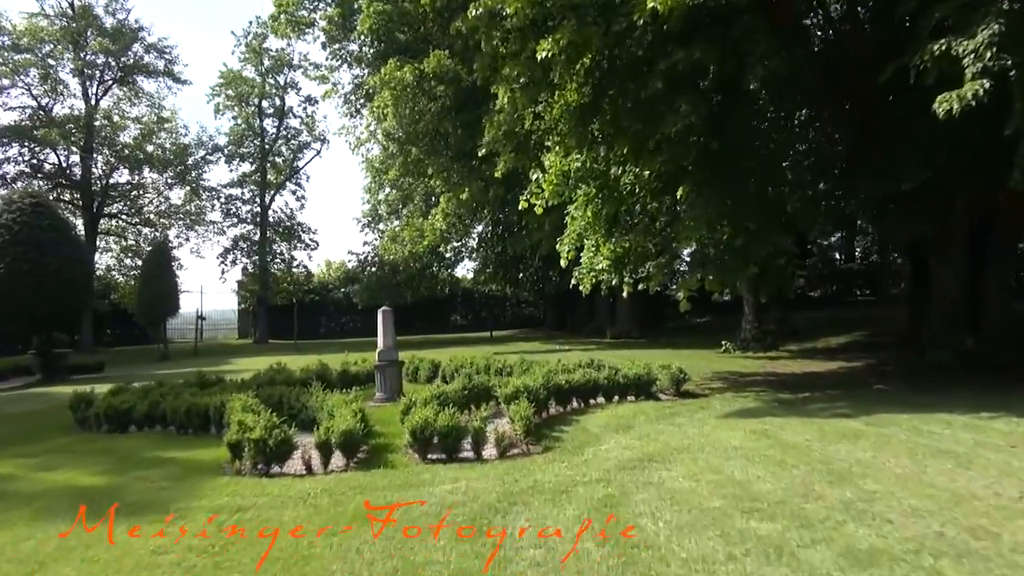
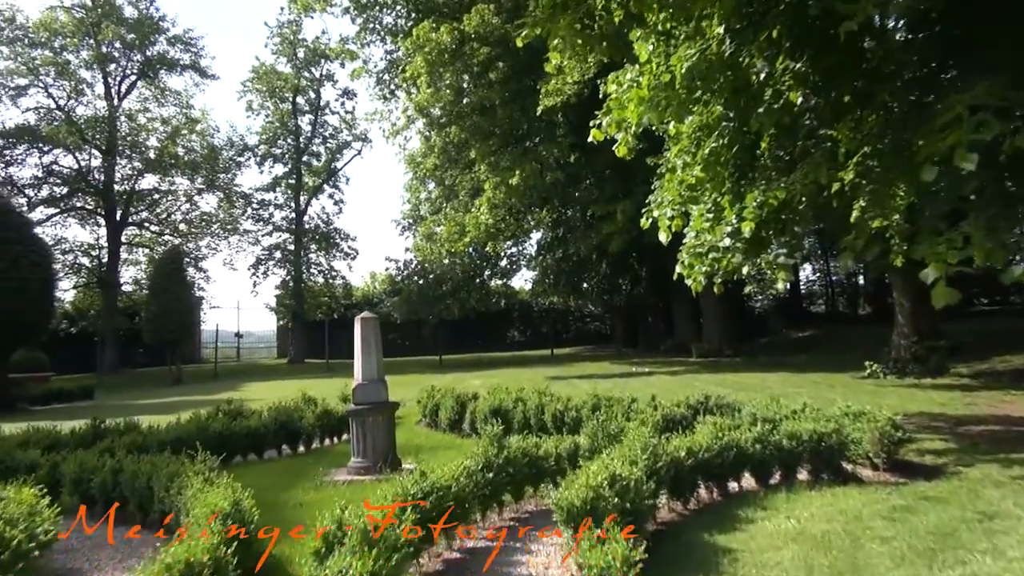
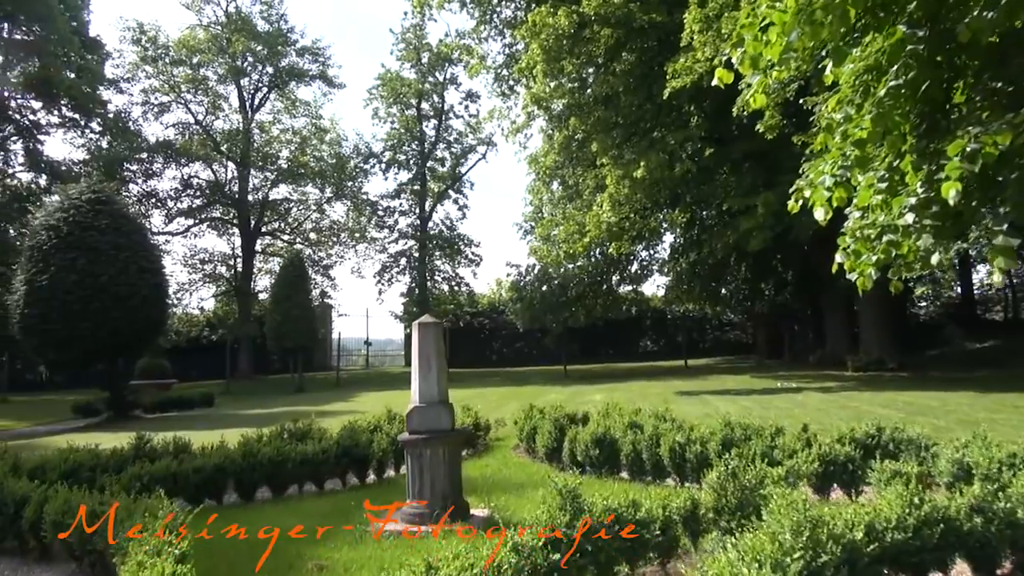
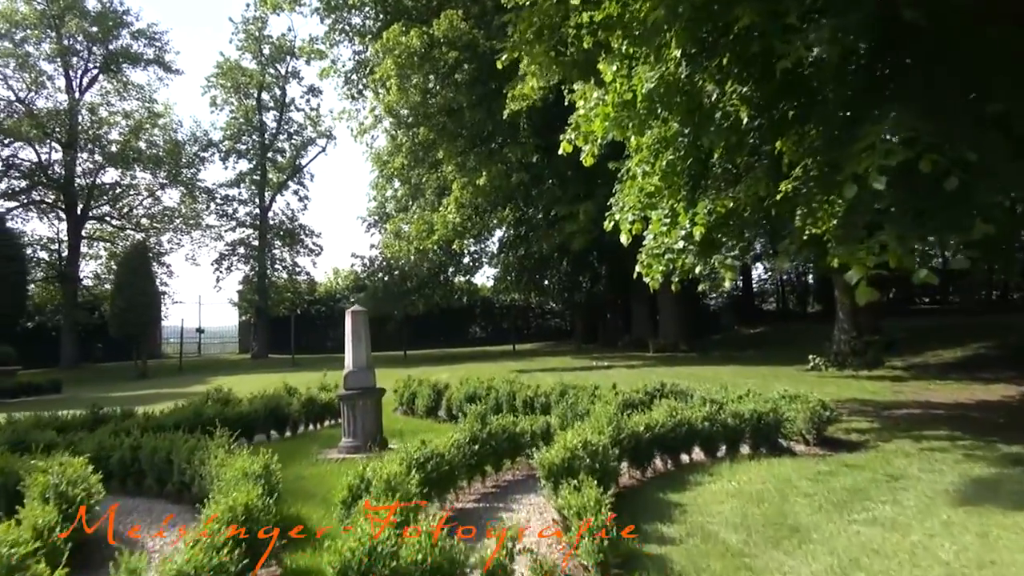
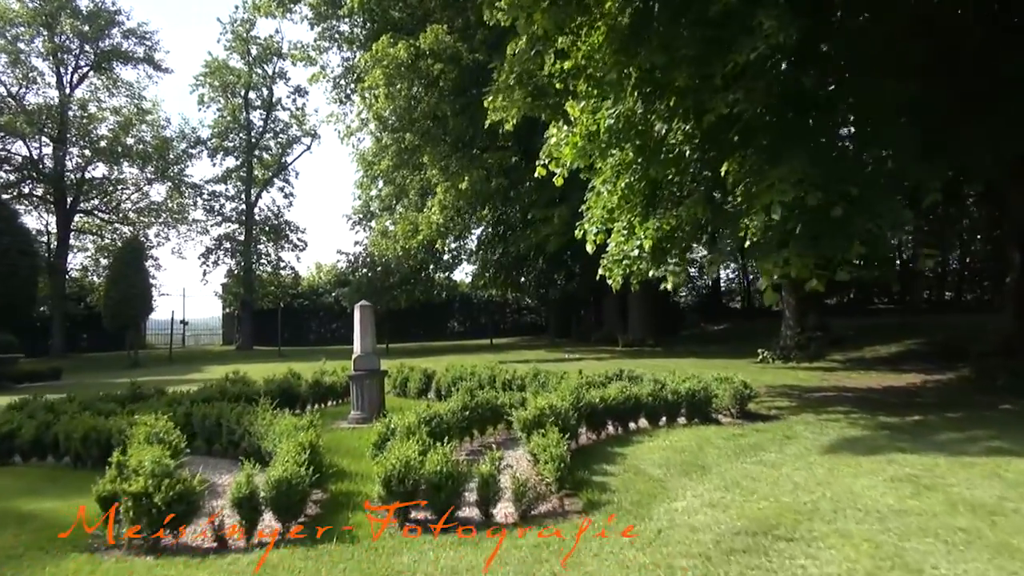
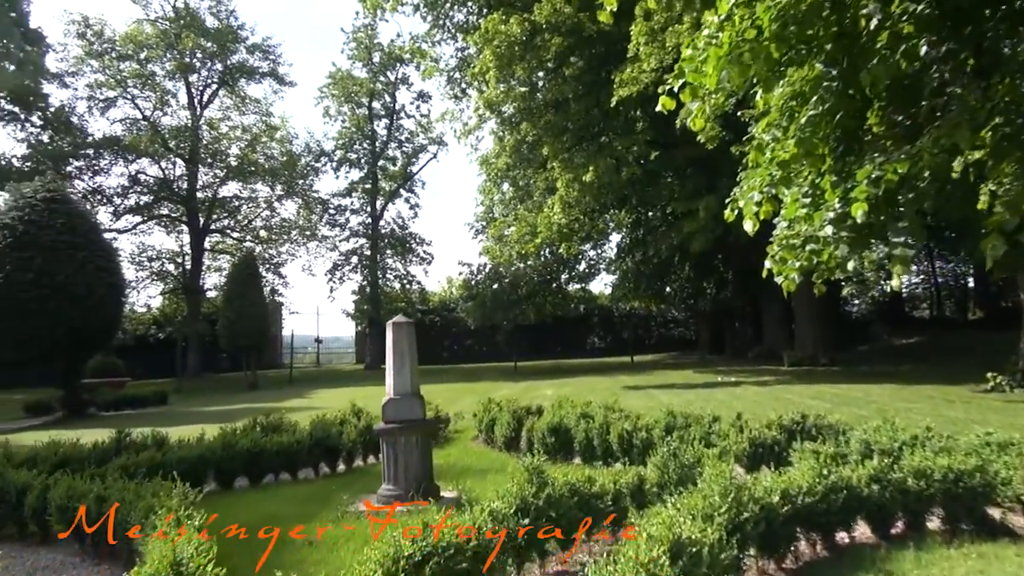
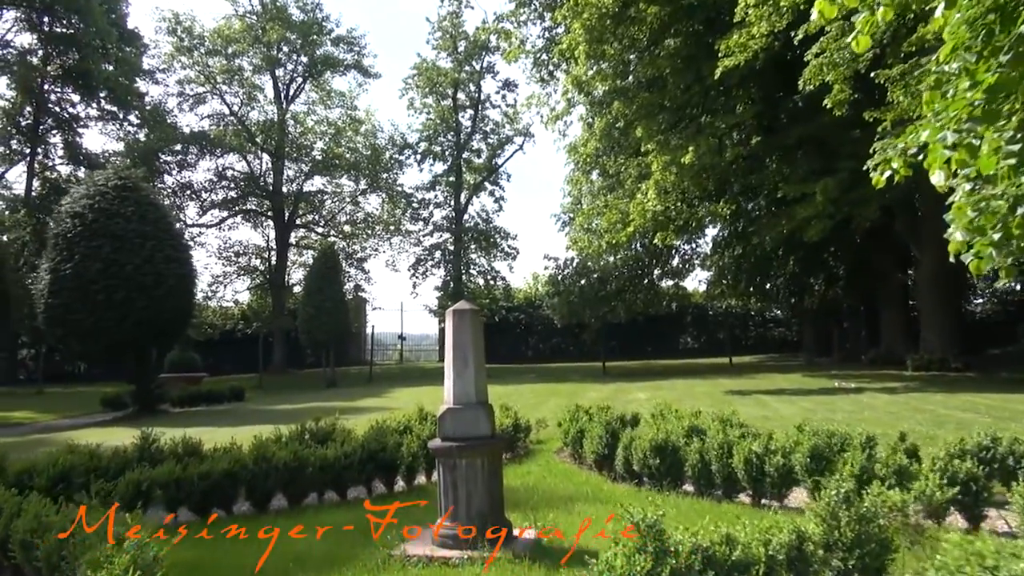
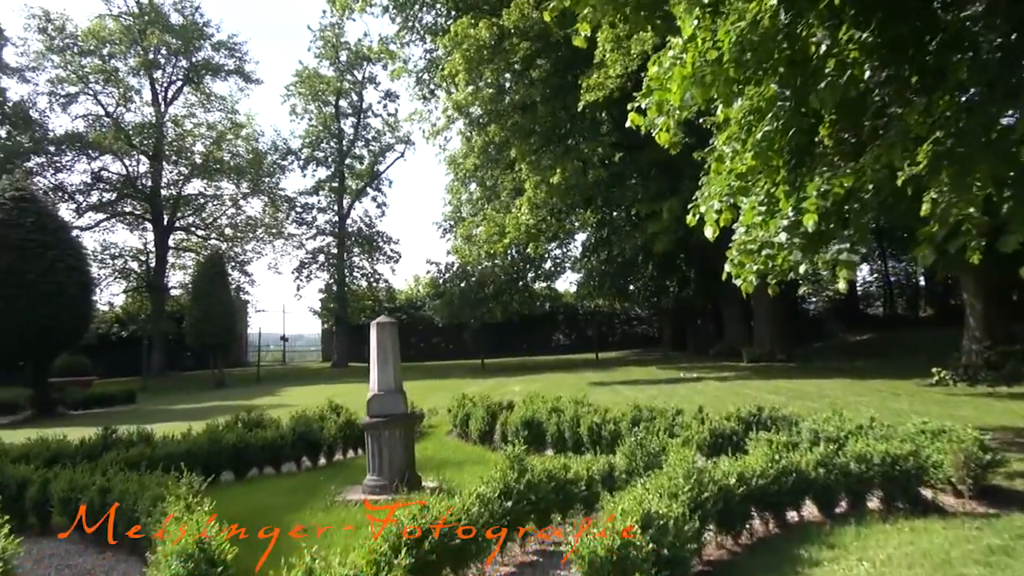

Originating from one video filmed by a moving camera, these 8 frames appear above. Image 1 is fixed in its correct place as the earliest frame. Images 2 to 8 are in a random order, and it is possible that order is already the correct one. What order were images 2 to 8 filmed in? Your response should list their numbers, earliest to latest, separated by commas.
5, 4, 2, 8, 6, 3, 7
